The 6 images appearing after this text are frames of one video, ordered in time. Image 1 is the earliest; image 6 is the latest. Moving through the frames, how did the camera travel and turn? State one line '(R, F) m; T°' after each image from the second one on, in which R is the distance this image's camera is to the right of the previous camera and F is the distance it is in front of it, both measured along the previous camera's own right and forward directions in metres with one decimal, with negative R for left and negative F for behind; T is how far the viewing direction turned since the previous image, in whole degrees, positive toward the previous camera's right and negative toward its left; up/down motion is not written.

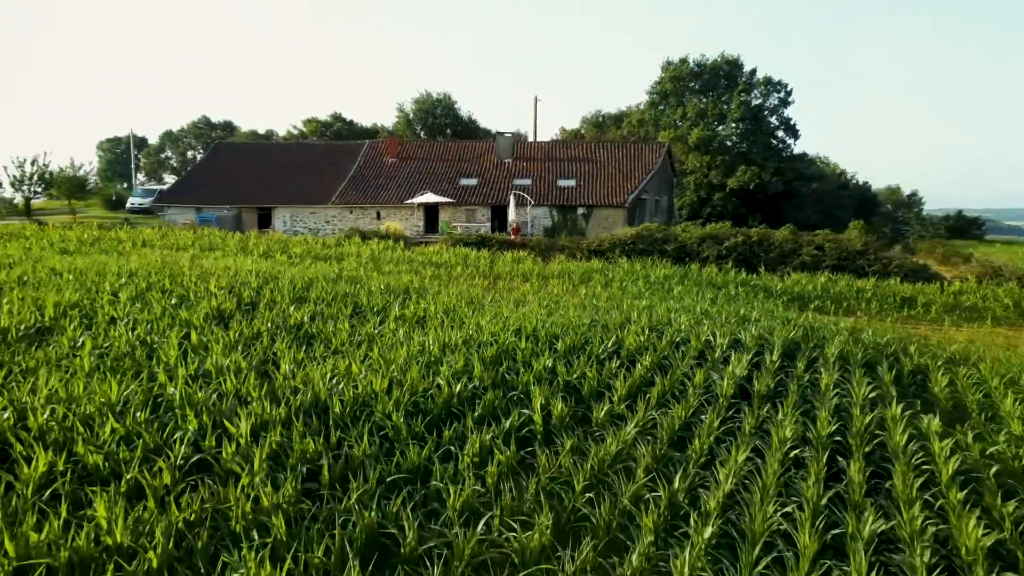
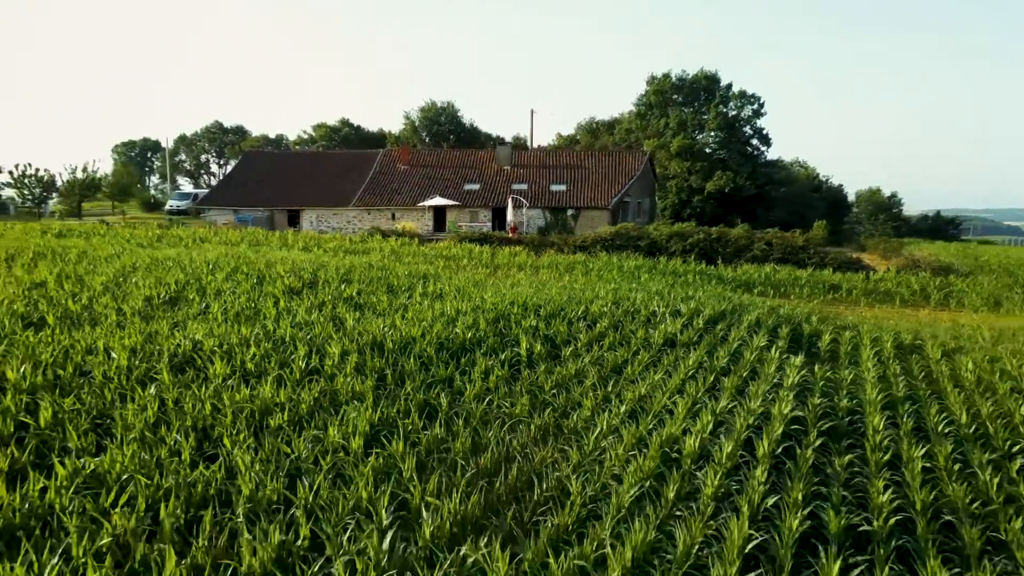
(+0.1, -2.0) m; 0°
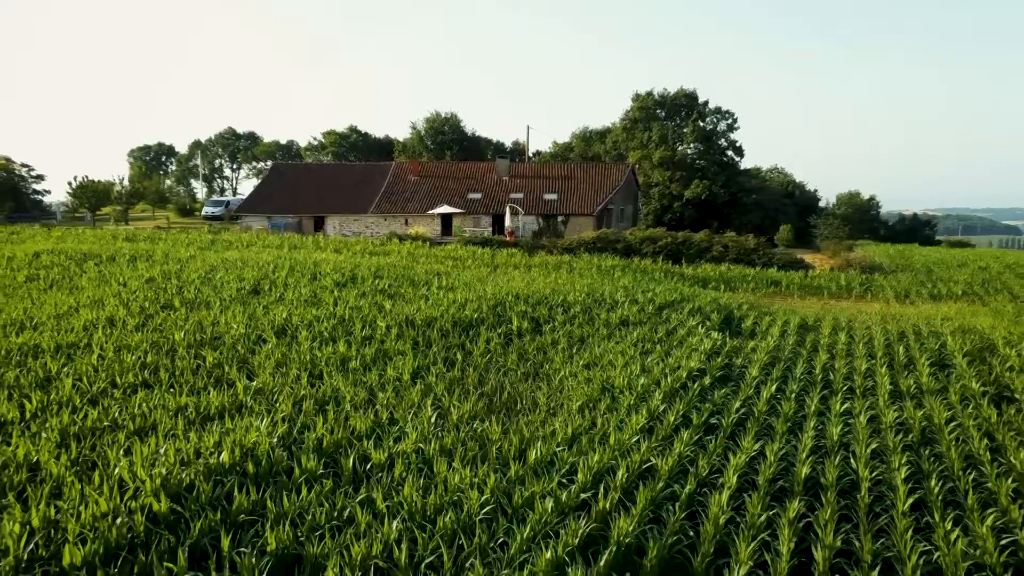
(+0.1, -2.3) m; 0°
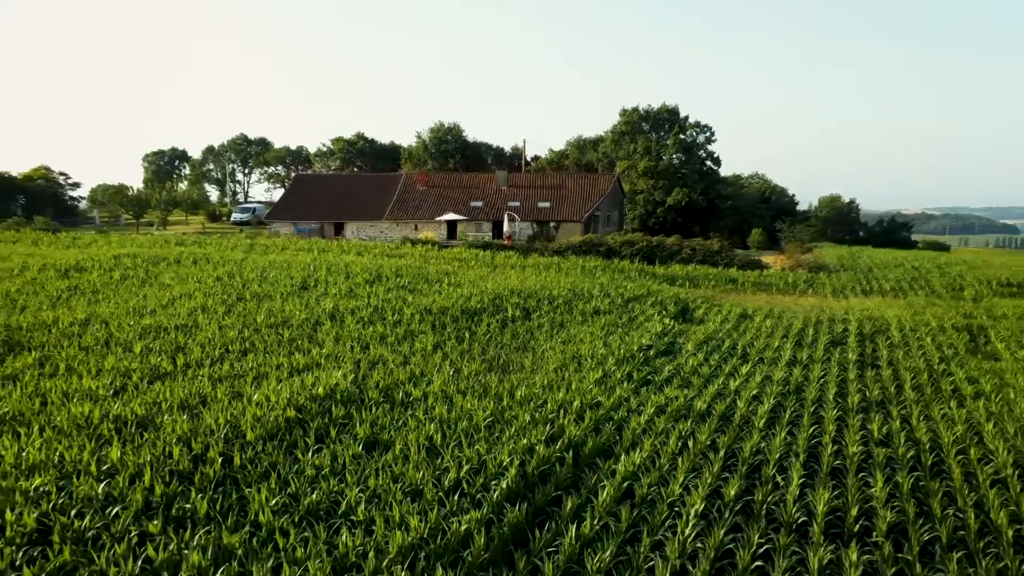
(+0.1, -2.3) m; 0°
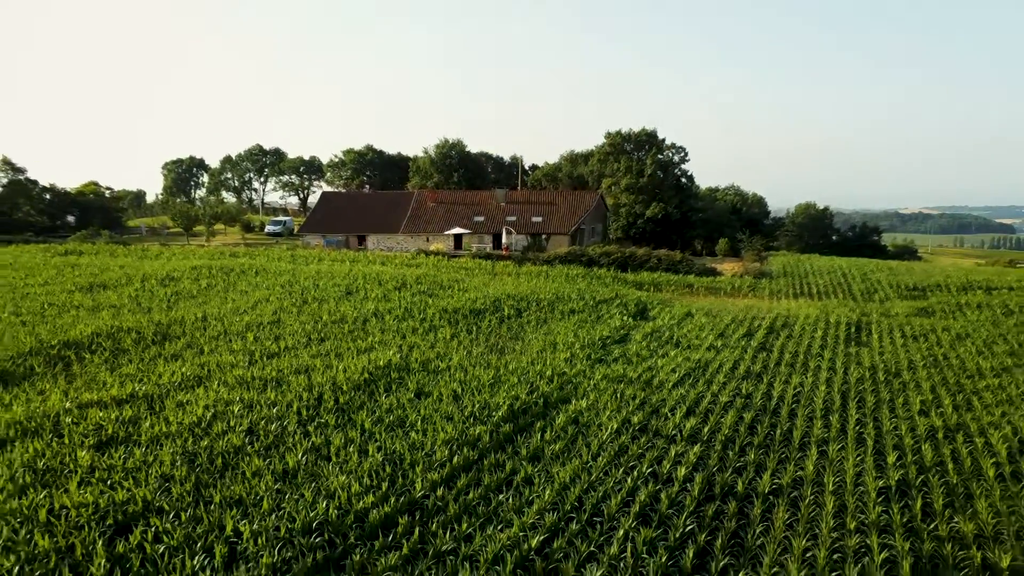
(+0.1, -3.5) m; 0°
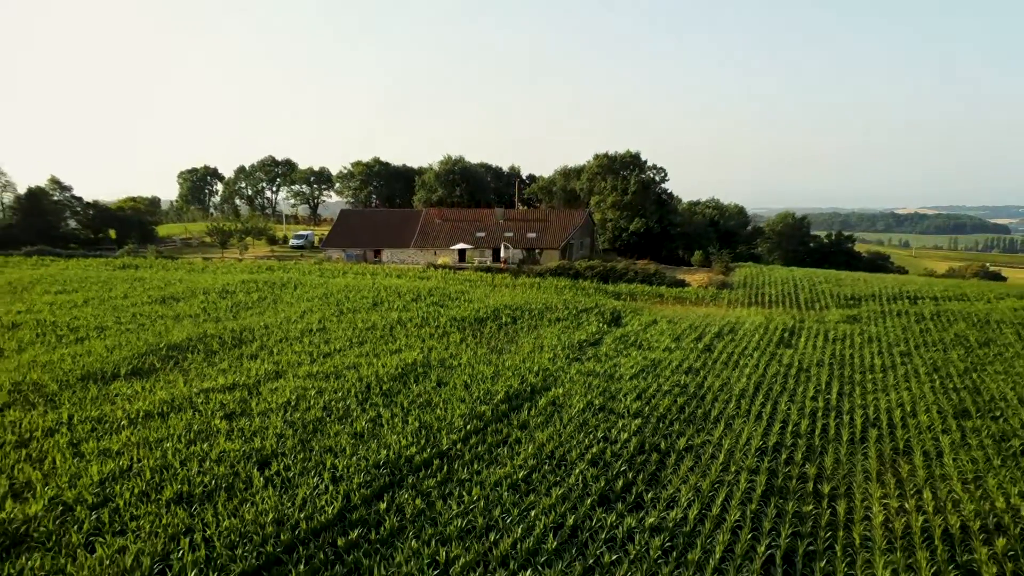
(+0.1, -3.3) m; 0°
